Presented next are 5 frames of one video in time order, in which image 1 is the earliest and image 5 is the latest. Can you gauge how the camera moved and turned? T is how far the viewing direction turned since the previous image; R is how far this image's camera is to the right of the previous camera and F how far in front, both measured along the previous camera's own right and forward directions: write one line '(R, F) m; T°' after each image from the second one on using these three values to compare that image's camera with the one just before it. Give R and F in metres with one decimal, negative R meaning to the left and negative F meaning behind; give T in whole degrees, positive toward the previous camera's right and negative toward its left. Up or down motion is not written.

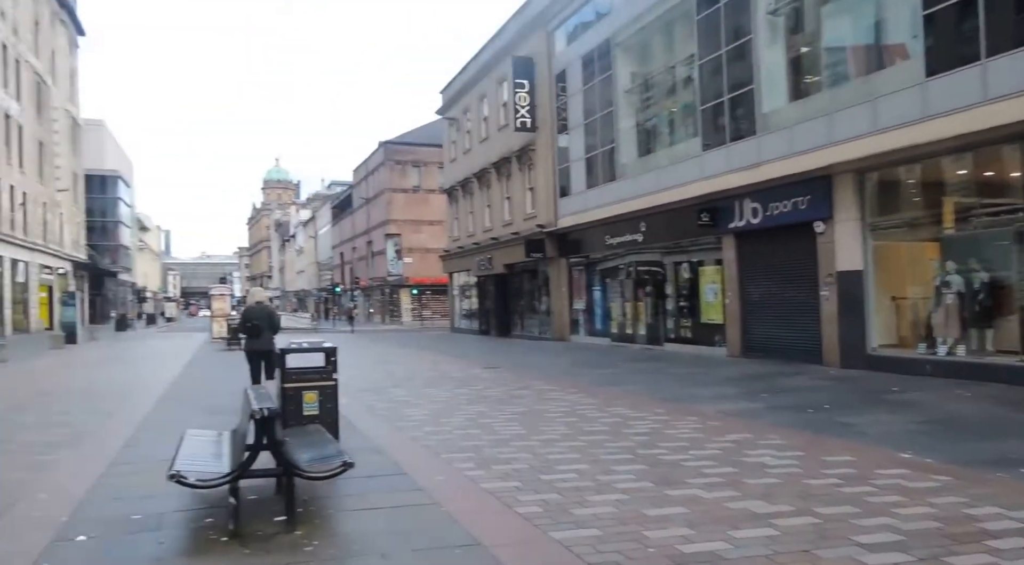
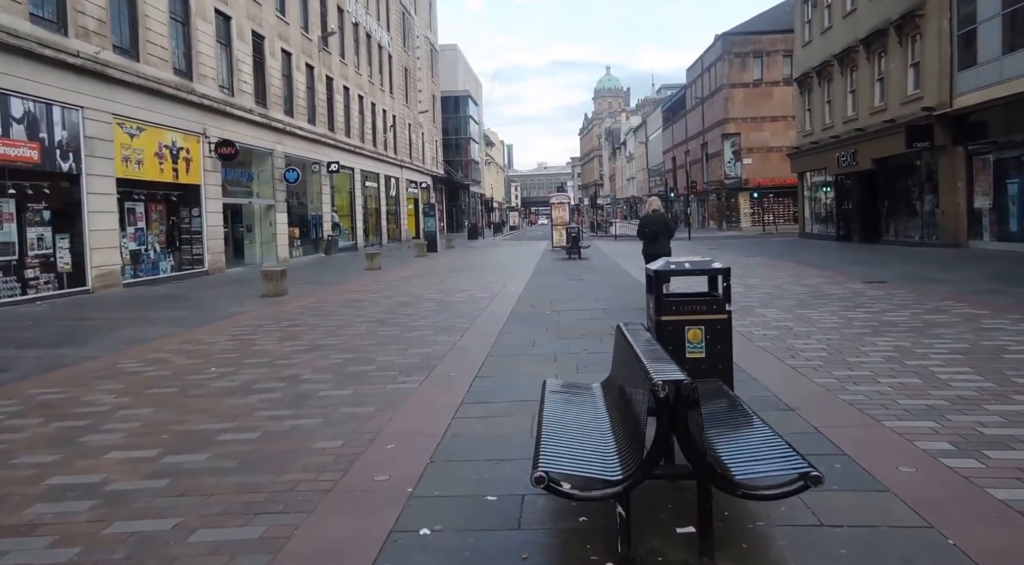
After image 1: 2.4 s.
(-1.0, +1.9) m; -26°
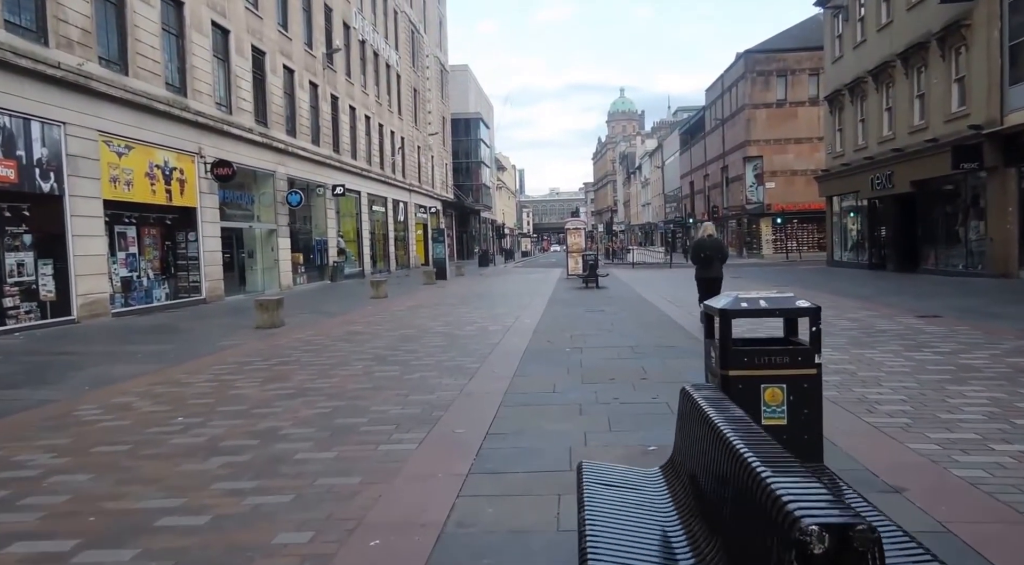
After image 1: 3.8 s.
(-0.1, +1.2) m; -1°
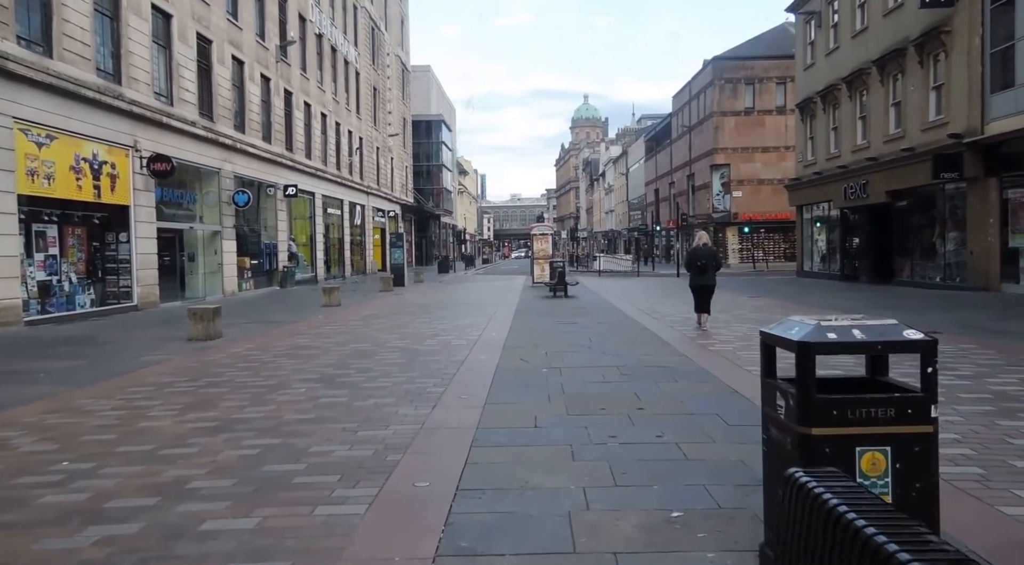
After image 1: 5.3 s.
(-0.1, +1.2) m; +3°
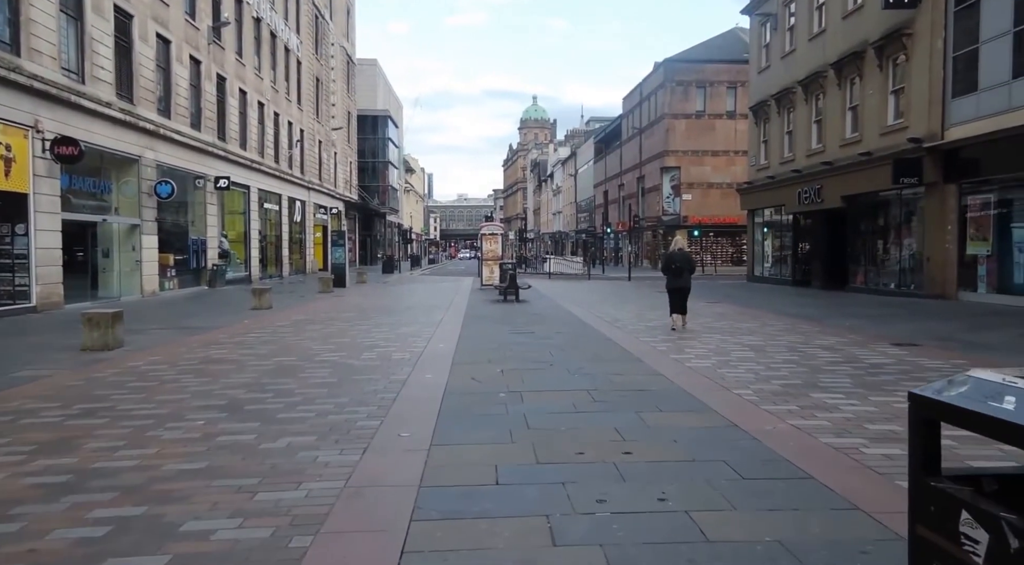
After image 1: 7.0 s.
(-0.1, +1.4) m; +4°
